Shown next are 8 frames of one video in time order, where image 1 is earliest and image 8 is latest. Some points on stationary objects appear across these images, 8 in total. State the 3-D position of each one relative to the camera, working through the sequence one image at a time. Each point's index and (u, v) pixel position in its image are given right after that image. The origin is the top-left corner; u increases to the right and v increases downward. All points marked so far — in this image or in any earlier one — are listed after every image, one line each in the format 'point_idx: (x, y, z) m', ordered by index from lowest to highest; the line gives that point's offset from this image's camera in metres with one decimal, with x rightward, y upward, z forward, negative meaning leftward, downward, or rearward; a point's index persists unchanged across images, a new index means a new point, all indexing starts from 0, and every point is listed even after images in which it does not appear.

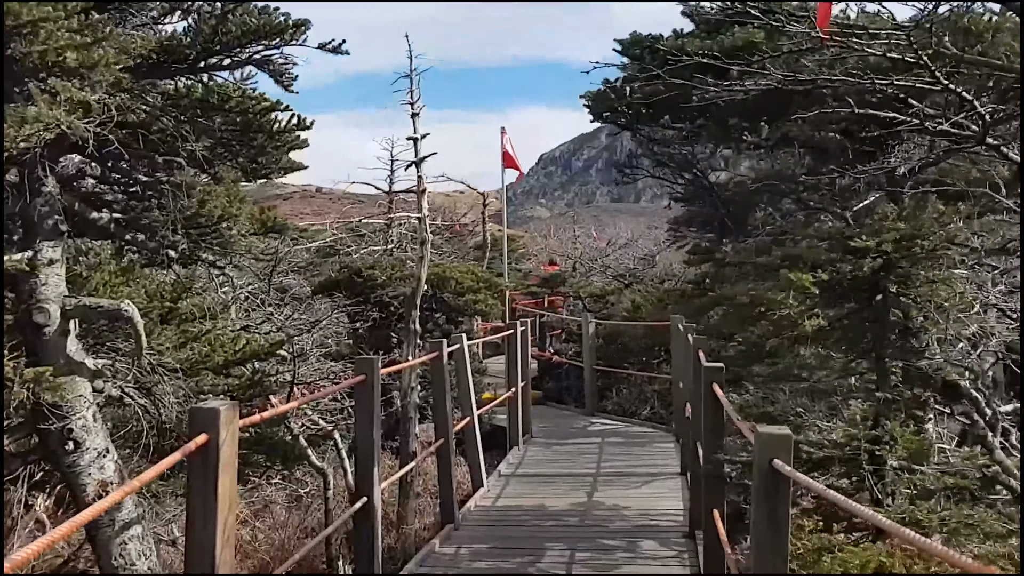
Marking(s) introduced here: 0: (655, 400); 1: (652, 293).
0: (+2.3, -1.8, +13.1) m
1: (+2.5, -0.1, +14.3) m
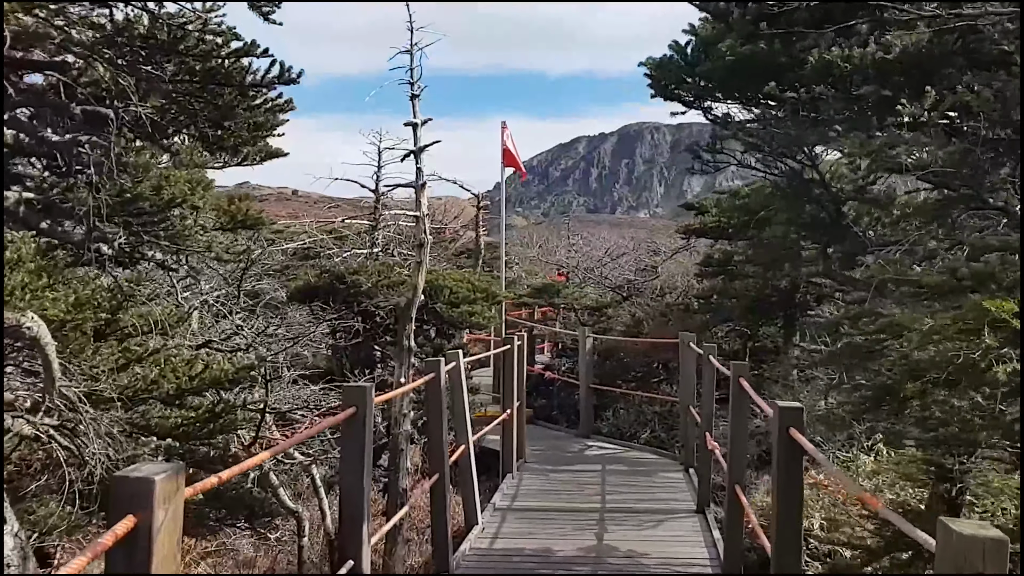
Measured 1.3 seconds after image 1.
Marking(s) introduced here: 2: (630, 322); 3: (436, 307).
0: (+2.1, -2.0, +12.2) m
1: (+2.4, -0.3, +13.4) m
2: (+1.9, -0.6, +13.3) m
3: (-1.1, -0.3, +11.6) m
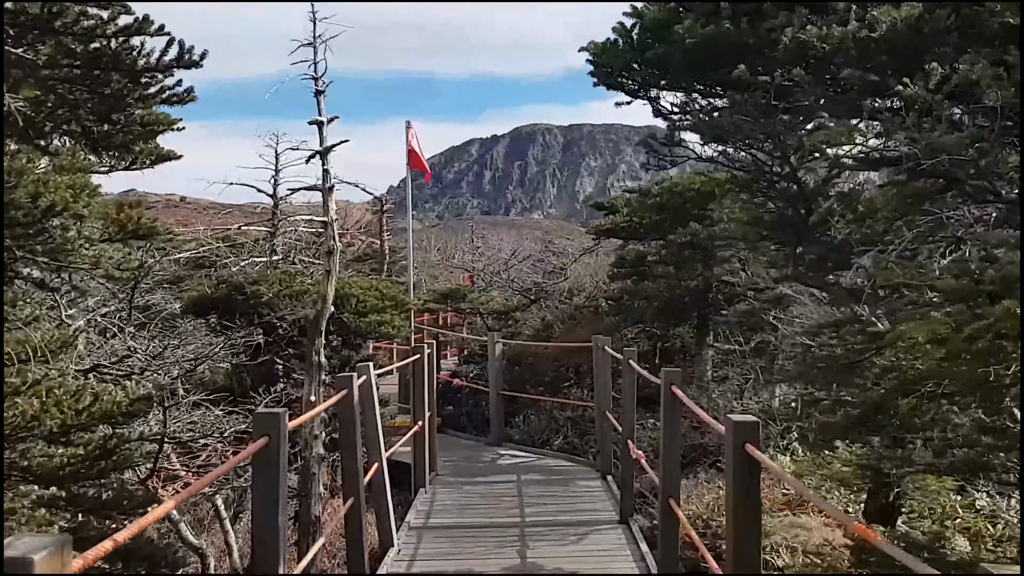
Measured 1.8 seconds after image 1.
0: (+0.8, -2.1, +12.1) m
1: (+0.9, -0.4, +13.2) m
2: (+0.4, -0.6, +13.1) m
3: (-2.3, -0.4, +11.0) m
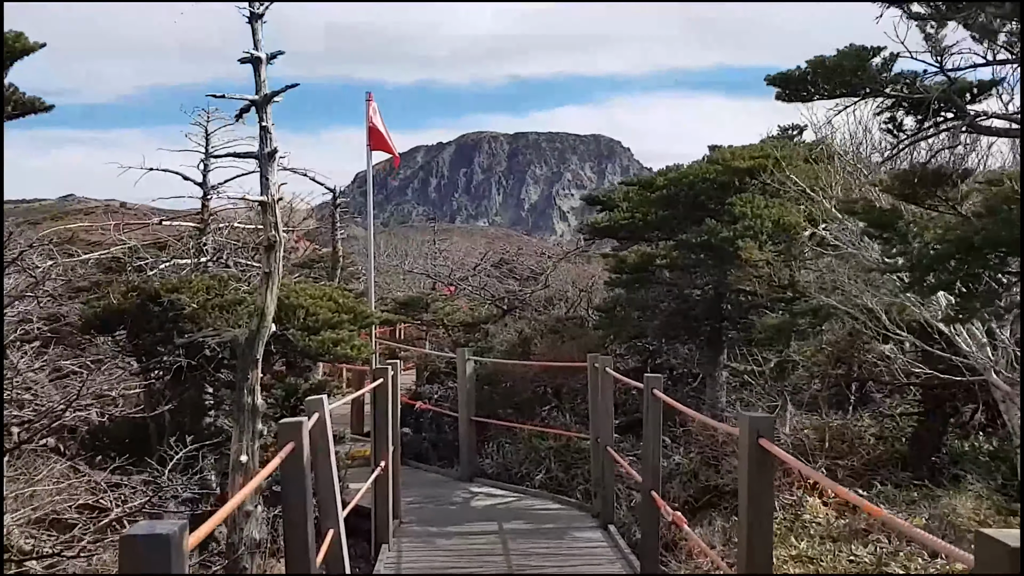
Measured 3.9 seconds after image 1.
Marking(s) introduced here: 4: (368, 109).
0: (+0.5, -2.2, +10.4) m
1: (+0.4, -0.5, +11.6) m
2: (0.0, -0.7, +11.5) m
3: (-2.6, -0.5, +9.2) m
4: (-1.5, +1.8, +8.3) m
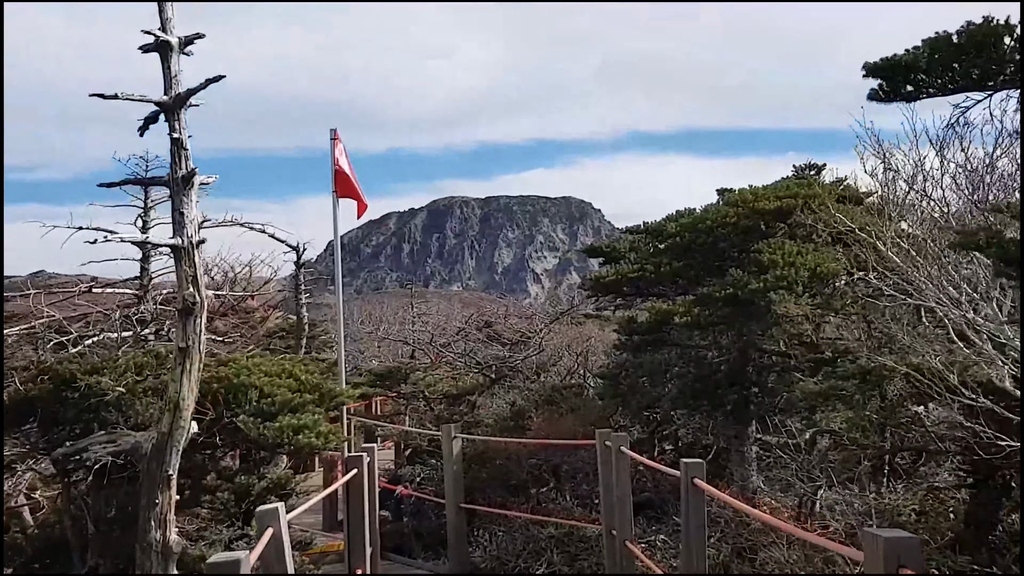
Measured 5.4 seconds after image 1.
0: (+0.4, -2.9, +9.1) m
1: (+0.3, -1.3, +10.4) m
2: (-0.1, -1.6, +10.2) m
3: (-2.6, -1.2, +7.9) m
4: (-1.5, +1.2, +7.1) m
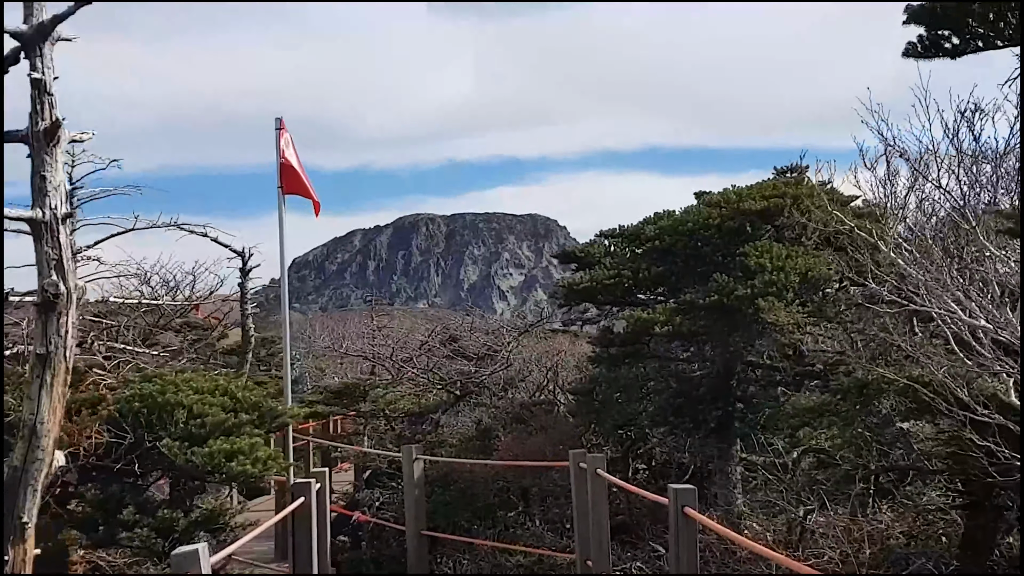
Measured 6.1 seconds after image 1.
0: (+0.1, -3.0, +8.4) m
1: (-0.1, -1.5, +9.7) m
2: (-0.5, -1.7, +9.5) m
3: (-2.9, -1.3, +7.1) m
4: (-1.8, +1.1, +6.5) m
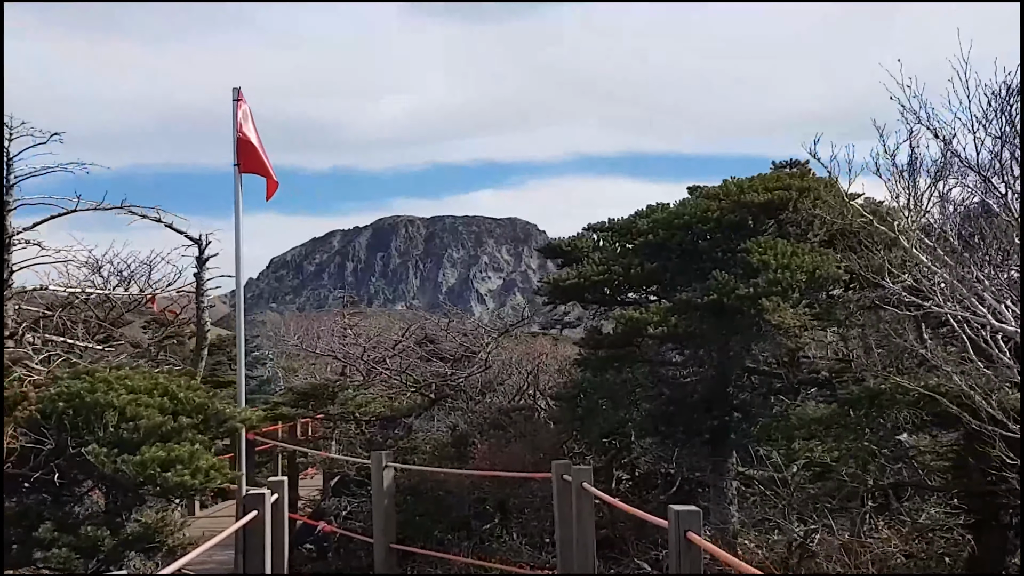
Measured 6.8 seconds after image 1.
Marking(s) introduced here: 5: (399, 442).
0: (-0.1, -3.0, +7.8) m
1: (-0.3, -1.4, +9.2) m
2: (-0.7, -1.7, +9.0) m
3: (-3.1, -1.2, +6.5) m
4: (-1.9, +1.2, +5.9) m
5: (-1.3, -1.8, +9.4) m
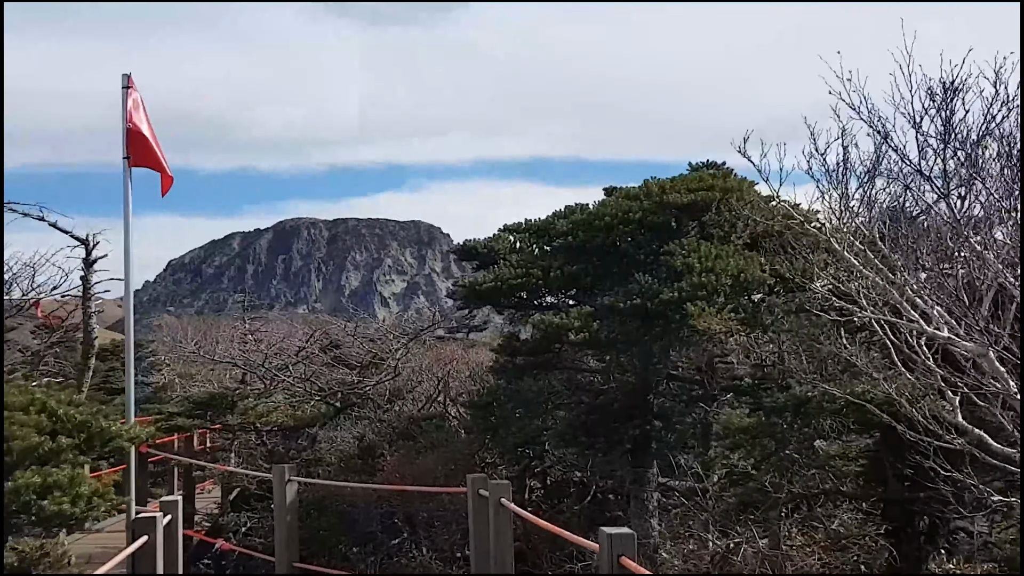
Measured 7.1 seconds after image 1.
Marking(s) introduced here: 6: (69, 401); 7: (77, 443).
0: (-1.0, -3.0, +7.4) m
1: (-1.3, -1.5, +8.7) m
2: (-1.7, -1.7, +8.4) m
3: (-3.7, -1.2, +5.7) m
4: (-2.5, +1.2, +5.2) m
5: (-2.3, -1.8, +8.8) m
6: (-3.4, -0.9, +6.3) m
7: (-3.2, -1.1, +6.2) m
